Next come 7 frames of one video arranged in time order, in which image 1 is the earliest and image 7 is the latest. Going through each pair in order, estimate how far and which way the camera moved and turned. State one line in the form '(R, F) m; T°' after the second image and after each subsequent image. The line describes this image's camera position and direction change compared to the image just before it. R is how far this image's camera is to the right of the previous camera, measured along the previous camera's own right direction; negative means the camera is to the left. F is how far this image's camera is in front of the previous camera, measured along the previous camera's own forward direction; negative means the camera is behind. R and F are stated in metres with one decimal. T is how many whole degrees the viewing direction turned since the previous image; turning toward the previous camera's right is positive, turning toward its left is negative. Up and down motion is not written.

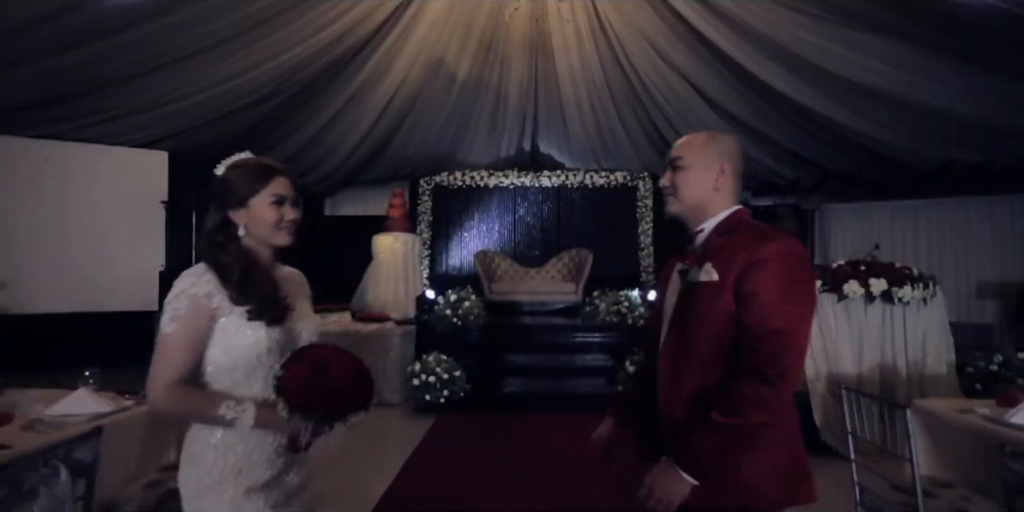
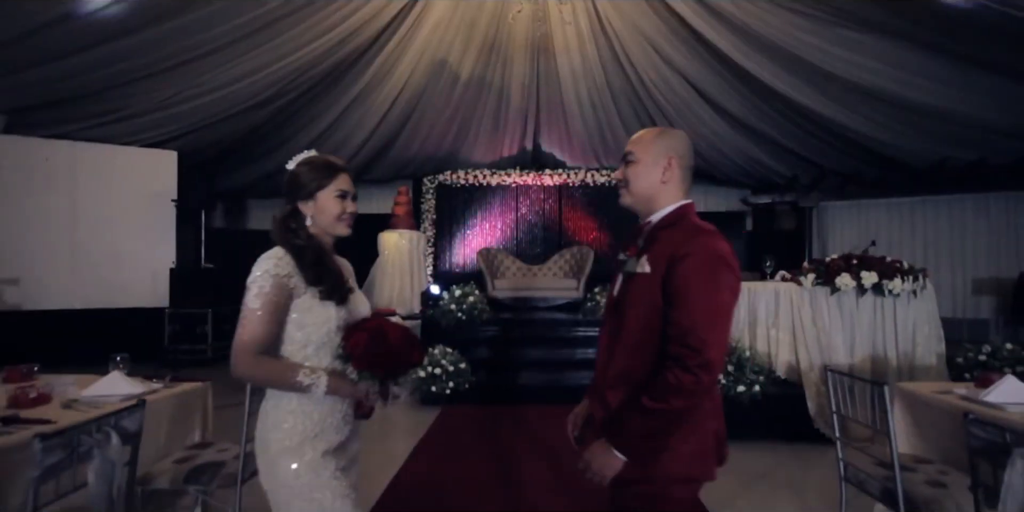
(0.0, -0.1) m; 0°
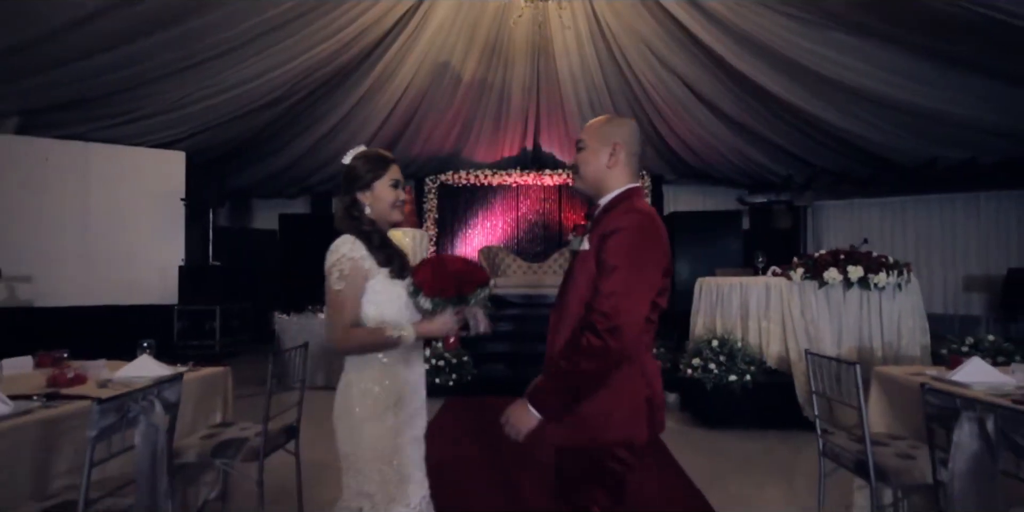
(0.0, -0.2) m; 0°
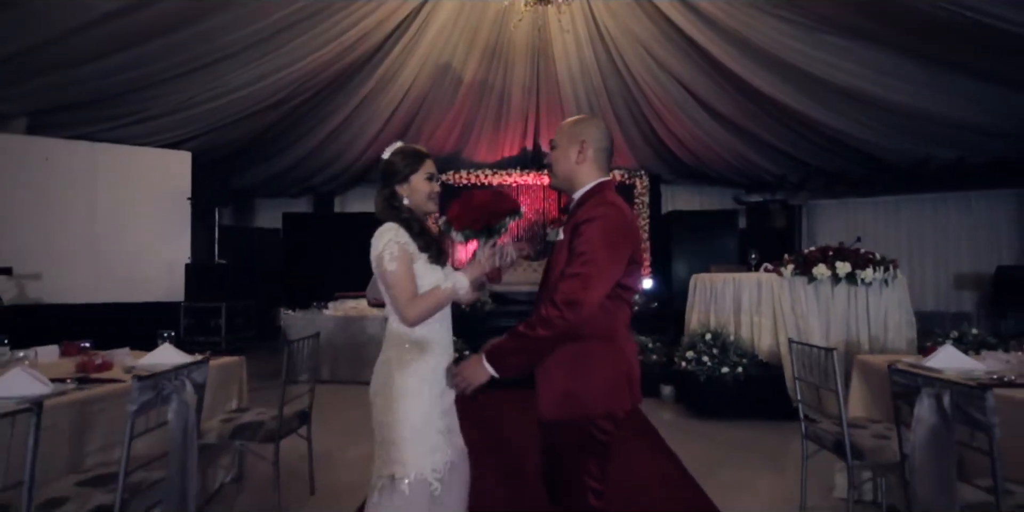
(0.0, -0.2) m; 0°
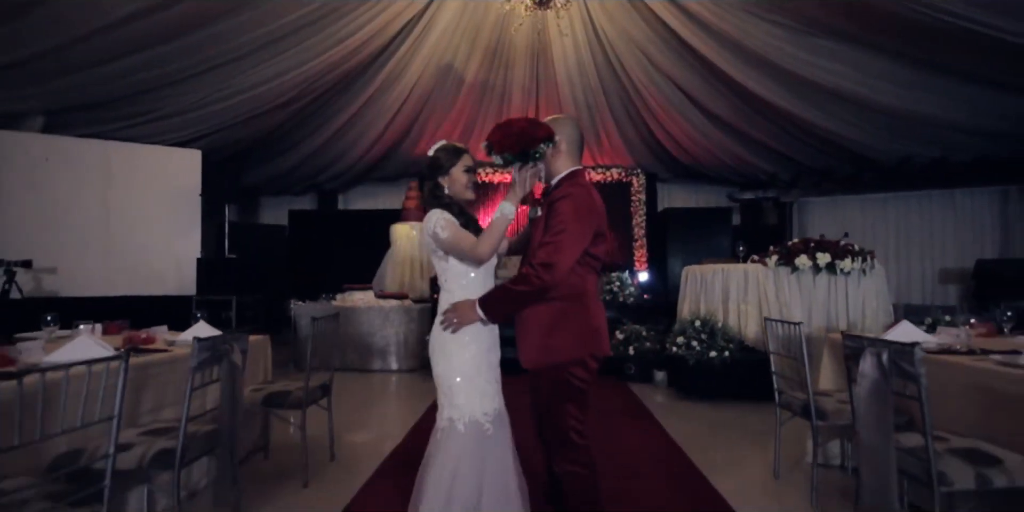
(0.0, -0.3) m; 0°
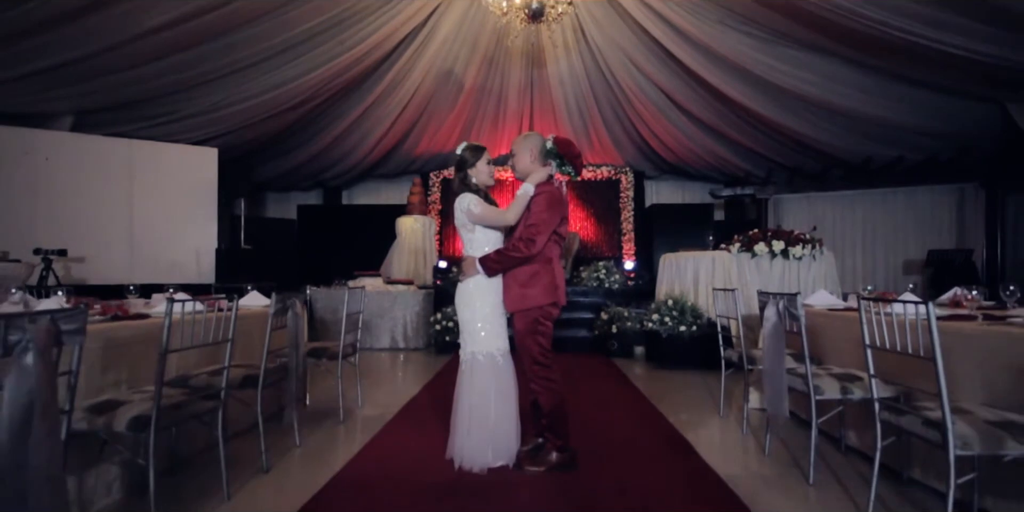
(0.0, -0.7) m; 0°
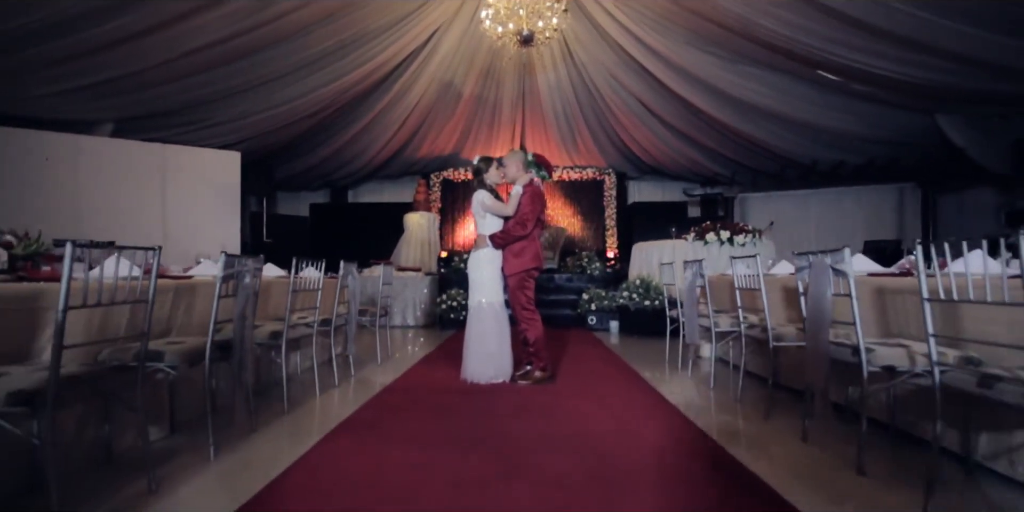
(0.0, -1.1) m; +1°
